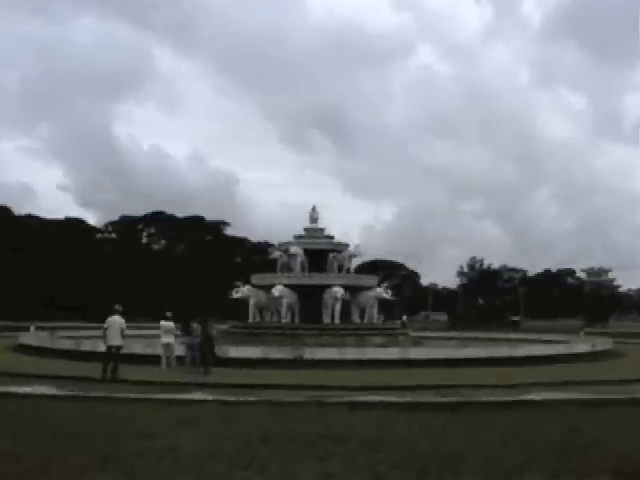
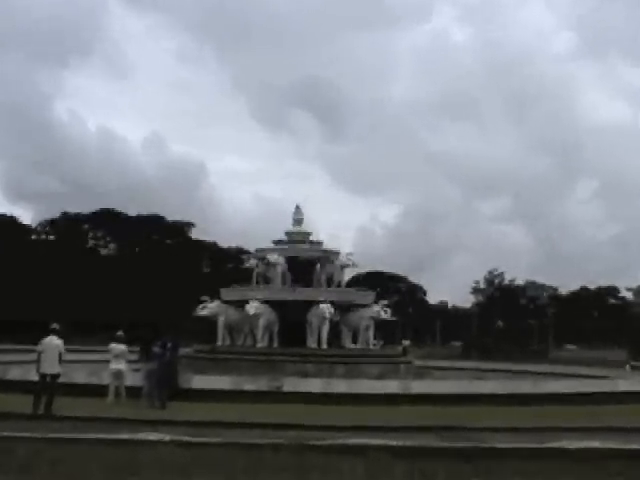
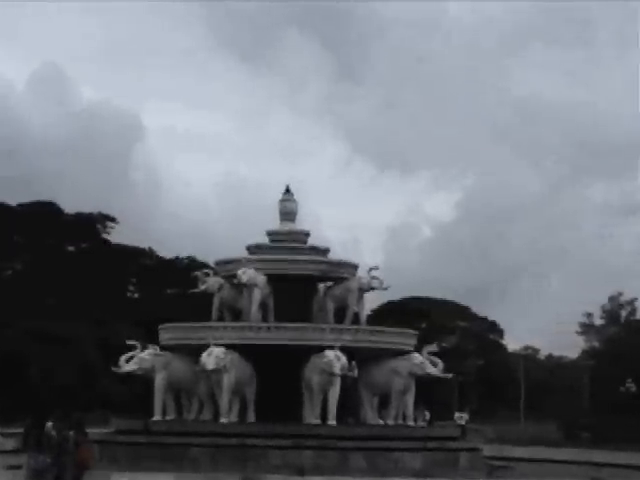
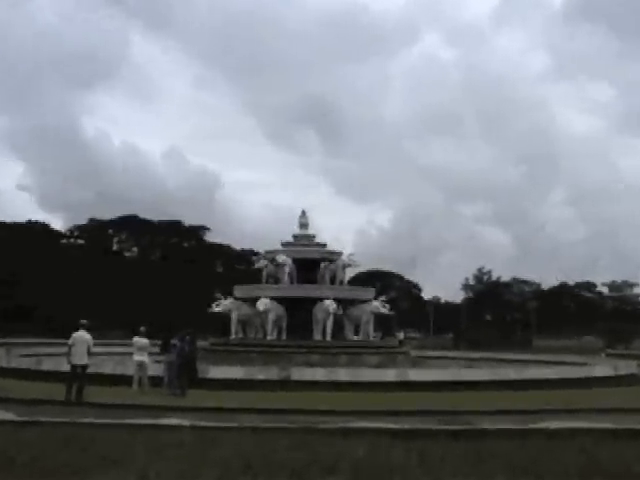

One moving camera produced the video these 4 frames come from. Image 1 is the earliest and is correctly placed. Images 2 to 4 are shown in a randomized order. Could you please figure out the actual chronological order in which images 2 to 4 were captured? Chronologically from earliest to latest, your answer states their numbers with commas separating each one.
4, 2, 3
